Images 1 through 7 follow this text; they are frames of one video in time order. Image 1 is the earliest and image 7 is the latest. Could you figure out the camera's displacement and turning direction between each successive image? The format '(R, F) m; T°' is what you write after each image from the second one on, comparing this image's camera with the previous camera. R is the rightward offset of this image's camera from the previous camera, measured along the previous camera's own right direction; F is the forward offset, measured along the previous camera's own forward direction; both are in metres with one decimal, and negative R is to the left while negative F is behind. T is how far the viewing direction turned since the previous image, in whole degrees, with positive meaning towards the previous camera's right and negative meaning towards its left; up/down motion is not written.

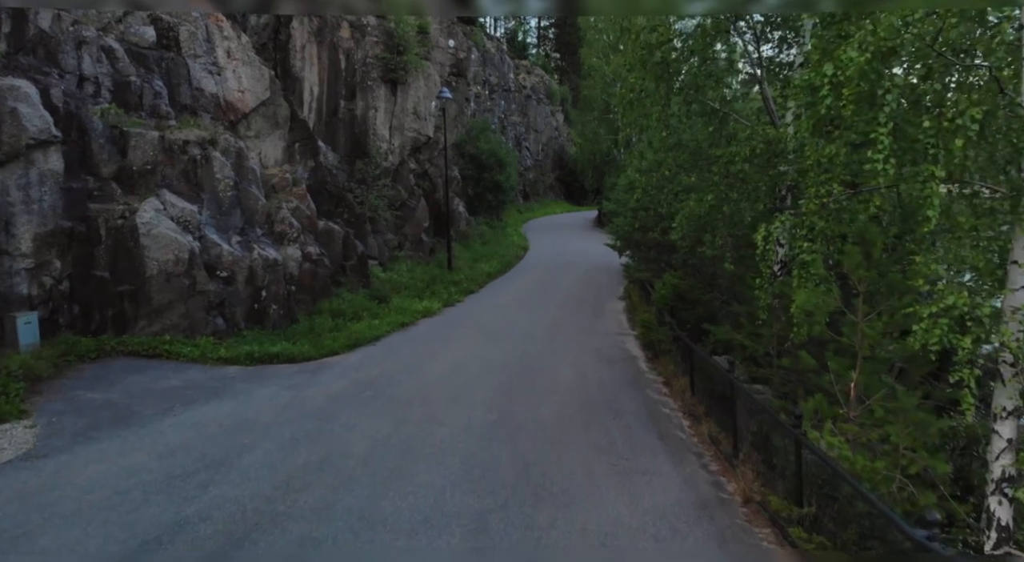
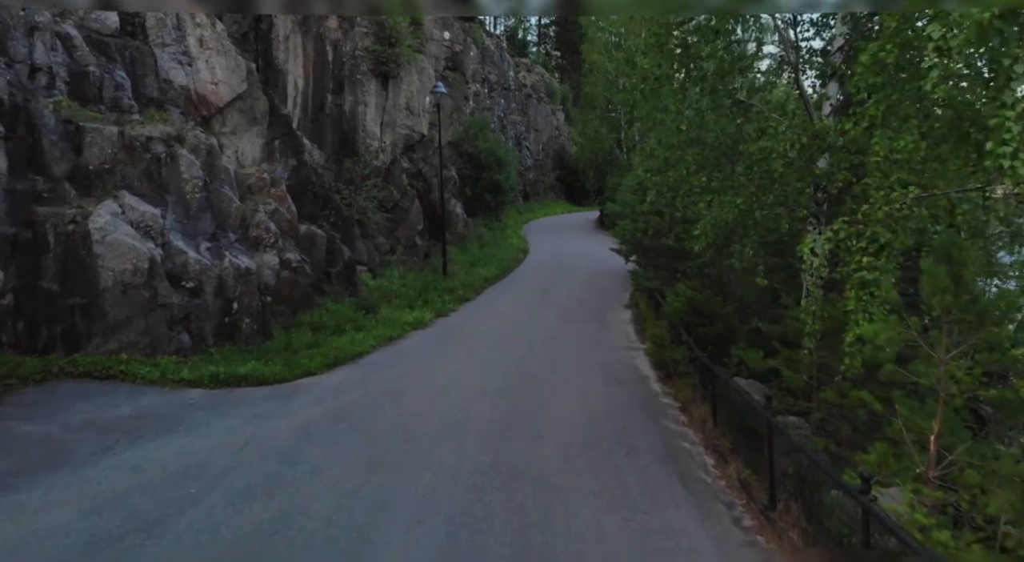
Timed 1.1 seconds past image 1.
(0.0, +1.3) m; 0°
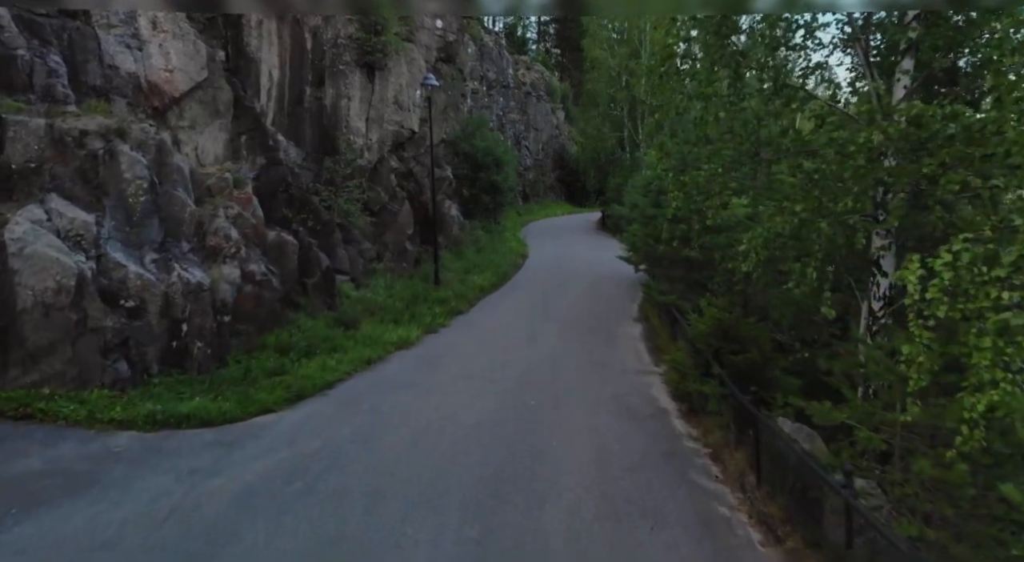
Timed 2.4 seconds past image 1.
(+0.1, +1.7) m; 0°
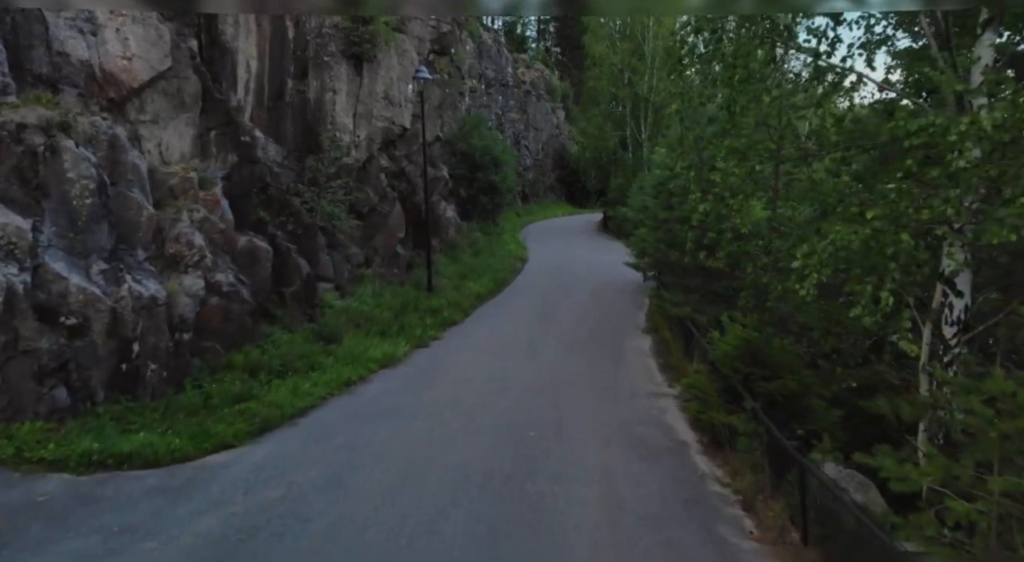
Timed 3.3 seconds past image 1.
(0.0, +1.2) m; 0°
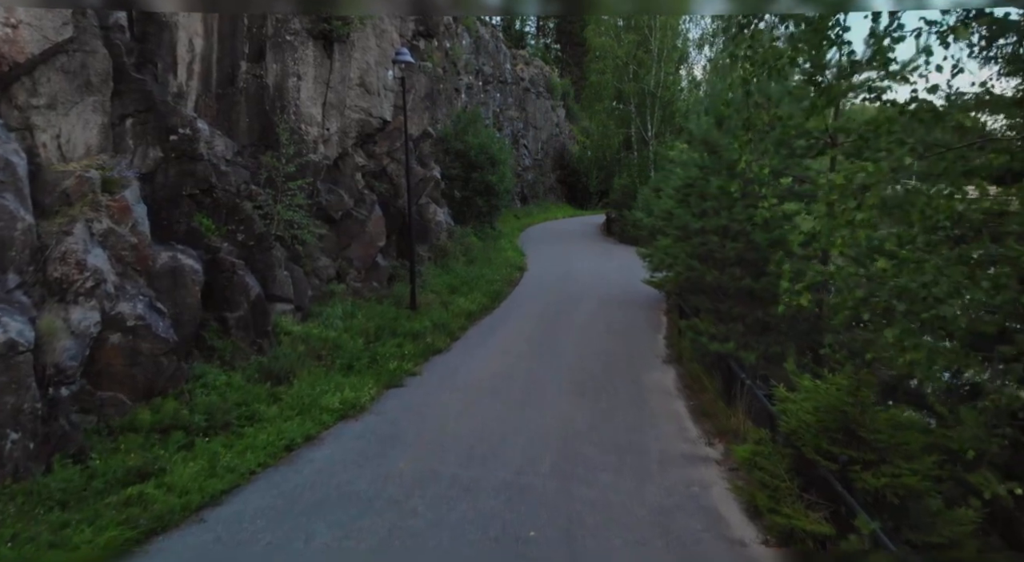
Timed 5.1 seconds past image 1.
(+0.1, +2.4) m; 0°
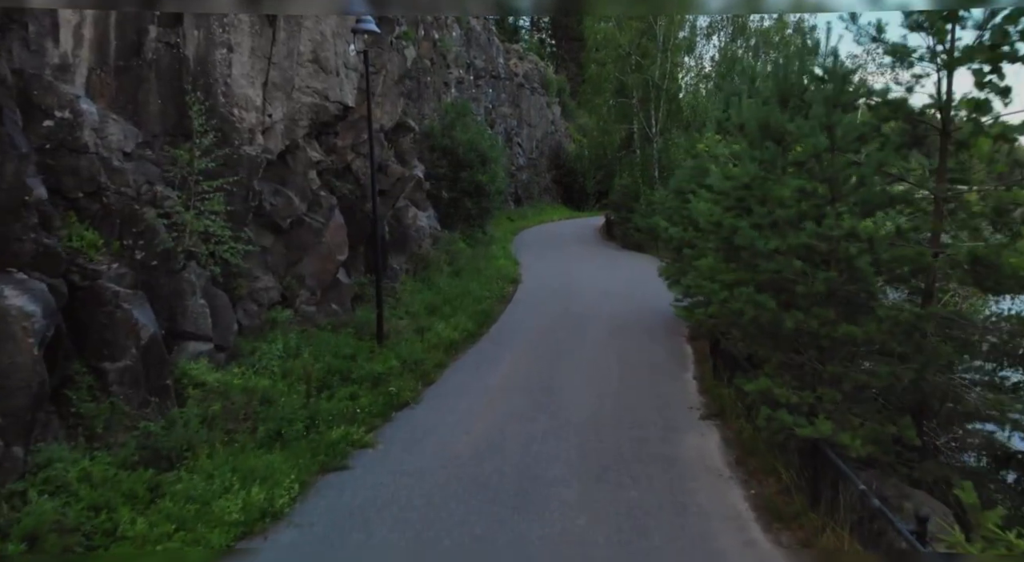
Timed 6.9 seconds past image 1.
(+0.1, +2.9) m; 0°
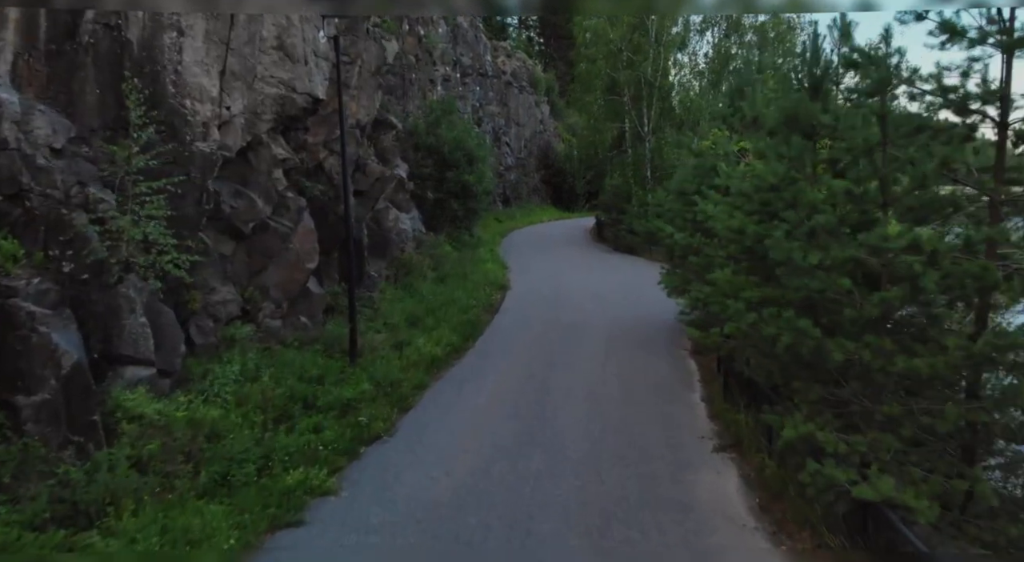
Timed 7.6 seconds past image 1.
(0.0, +1.1) m; +1°
